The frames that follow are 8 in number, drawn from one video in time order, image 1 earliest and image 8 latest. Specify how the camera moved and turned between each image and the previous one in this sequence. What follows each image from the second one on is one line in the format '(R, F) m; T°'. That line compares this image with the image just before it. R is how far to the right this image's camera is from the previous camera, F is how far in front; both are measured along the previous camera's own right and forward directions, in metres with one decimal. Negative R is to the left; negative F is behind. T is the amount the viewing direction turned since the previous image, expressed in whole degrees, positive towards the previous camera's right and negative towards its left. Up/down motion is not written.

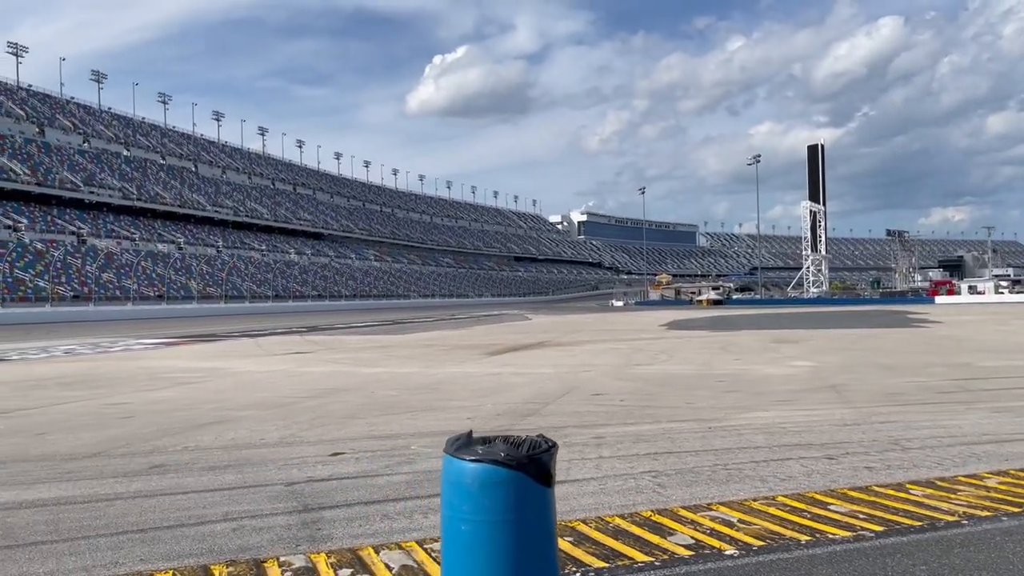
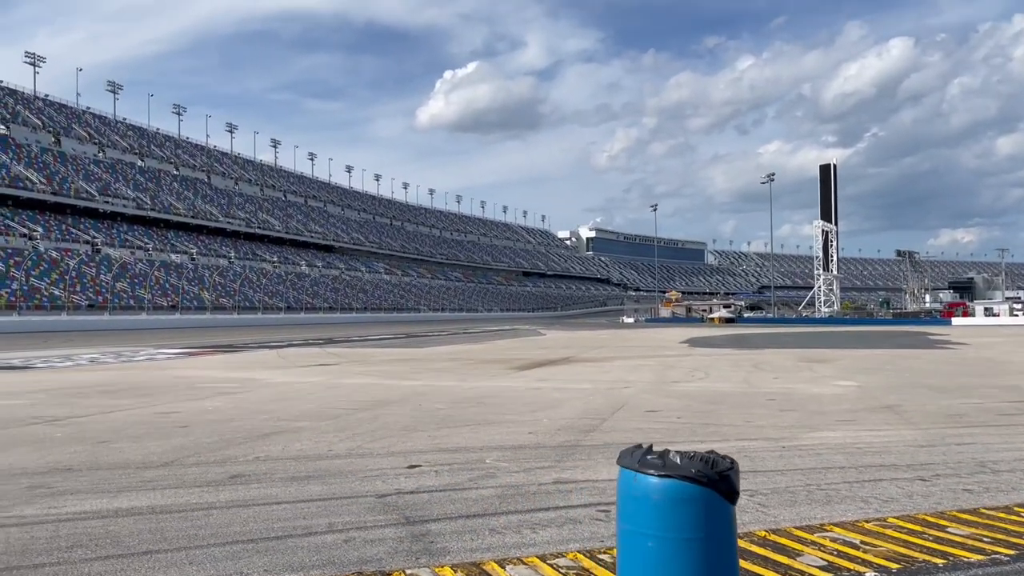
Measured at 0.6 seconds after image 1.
(-0.5, 0.0) m; -1°
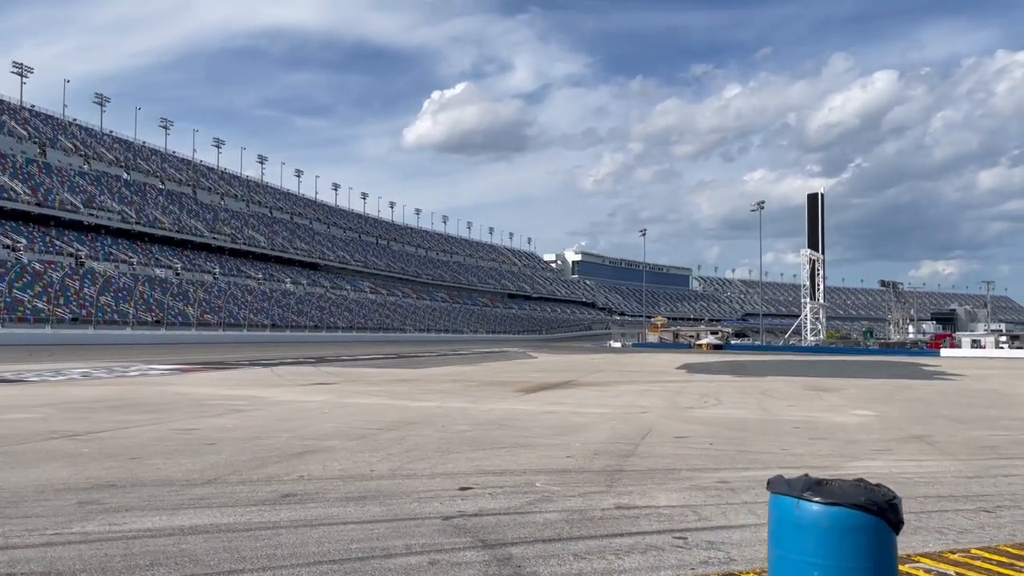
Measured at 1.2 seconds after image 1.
(-0.5, 0.0) m; +1°
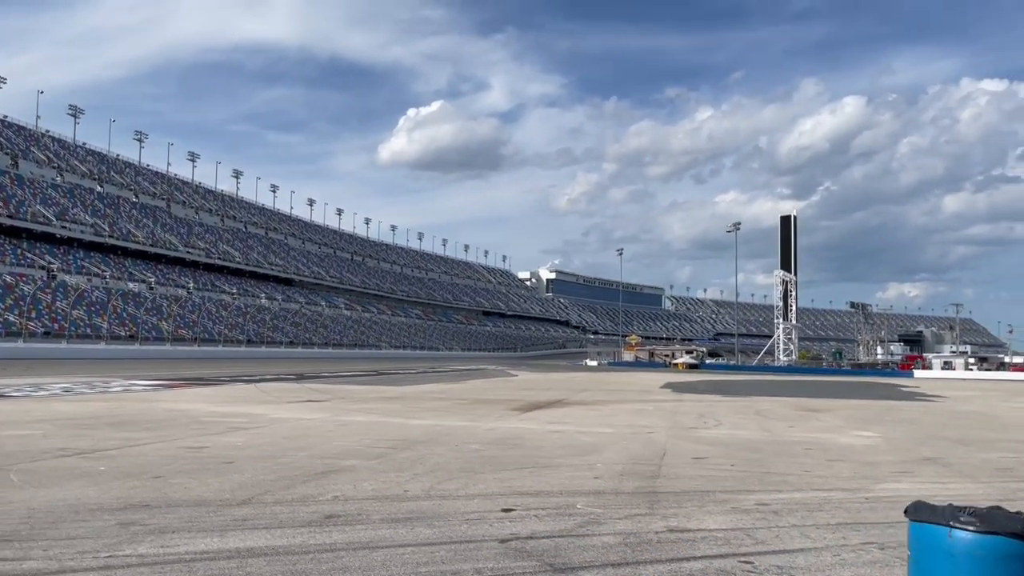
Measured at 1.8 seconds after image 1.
(-0.5, 0.0) m; +2°
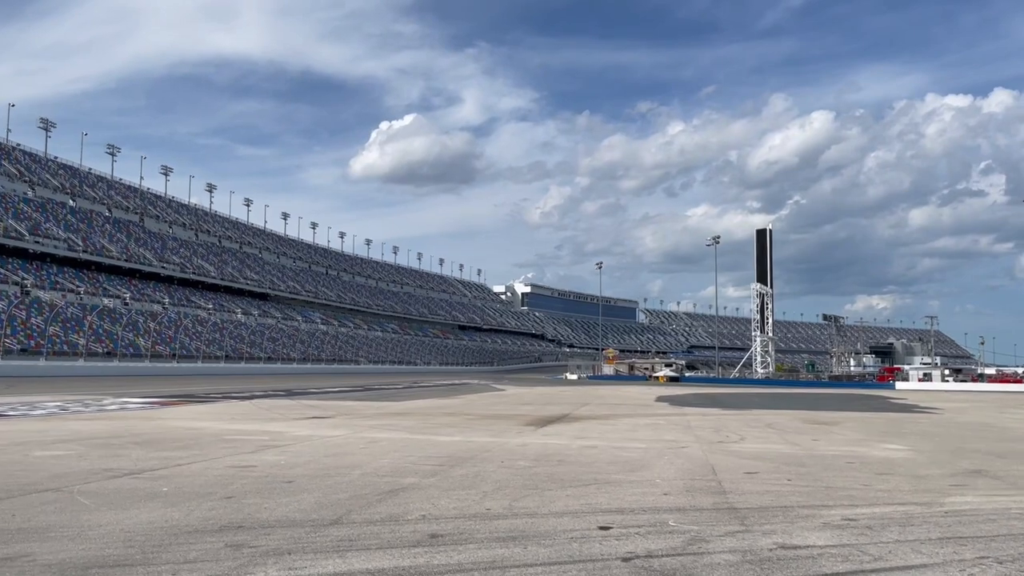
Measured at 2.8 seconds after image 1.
(-0.8, 0.0) m; +2°
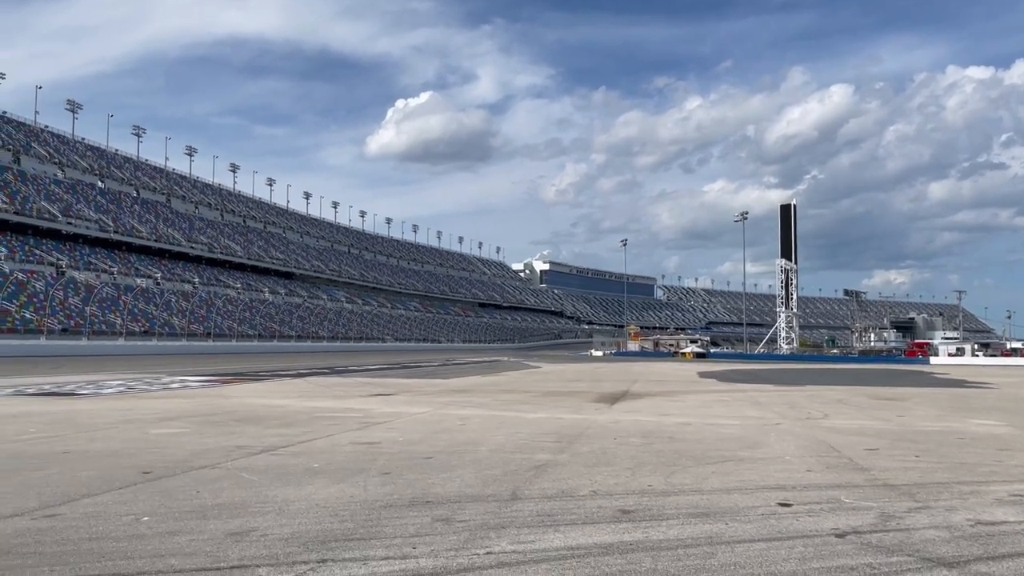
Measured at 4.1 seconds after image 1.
(-1.1, -0.1) m; -1°
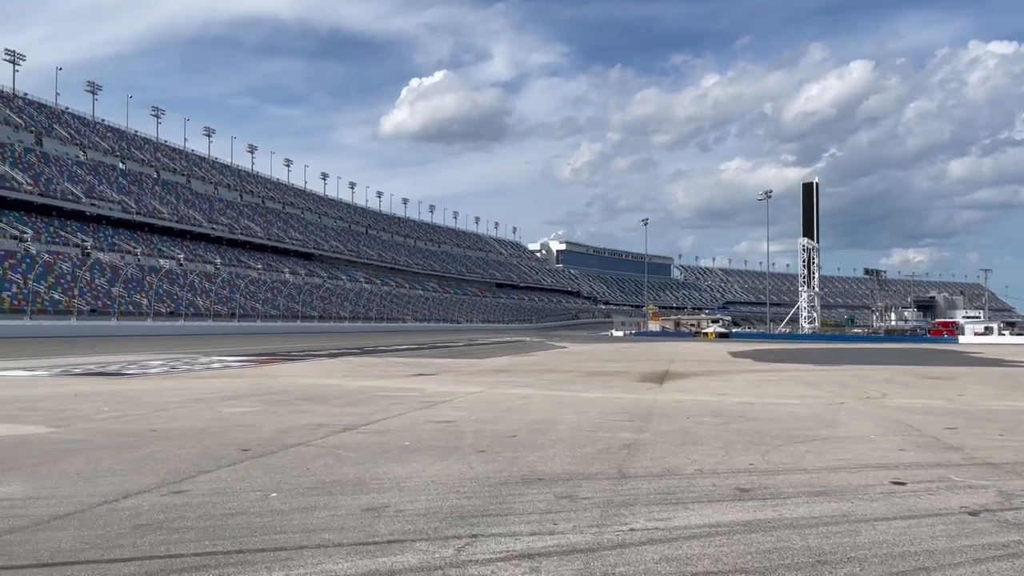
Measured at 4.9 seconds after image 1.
(-0.7, 0.0) m; -1°
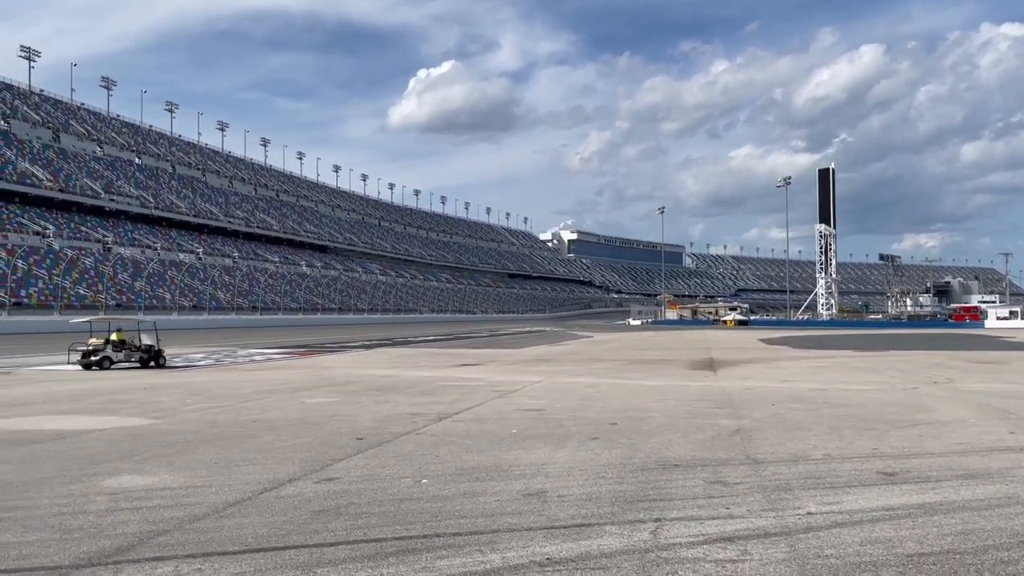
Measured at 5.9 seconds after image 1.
(-0.9, -0.1) m; -1°
